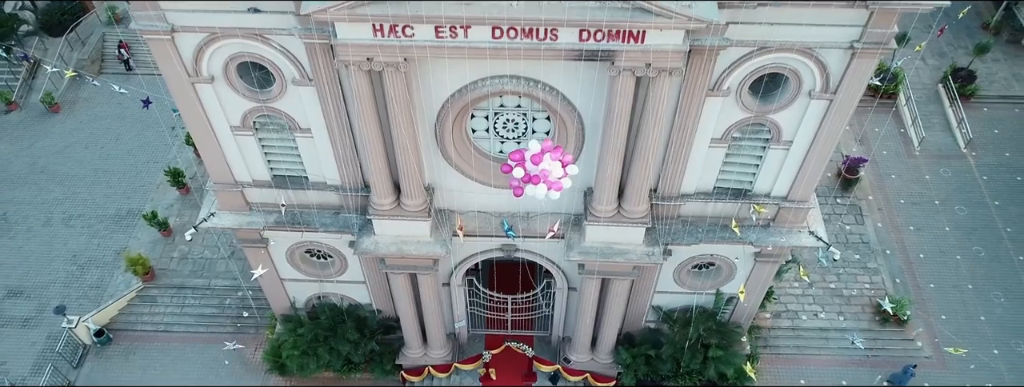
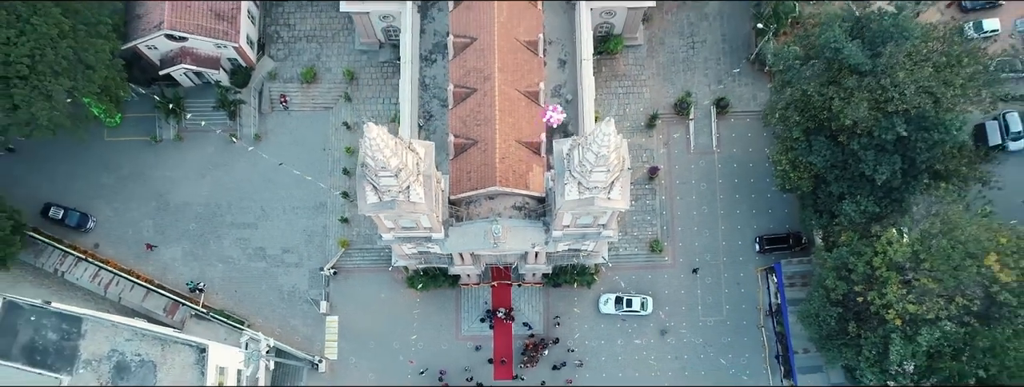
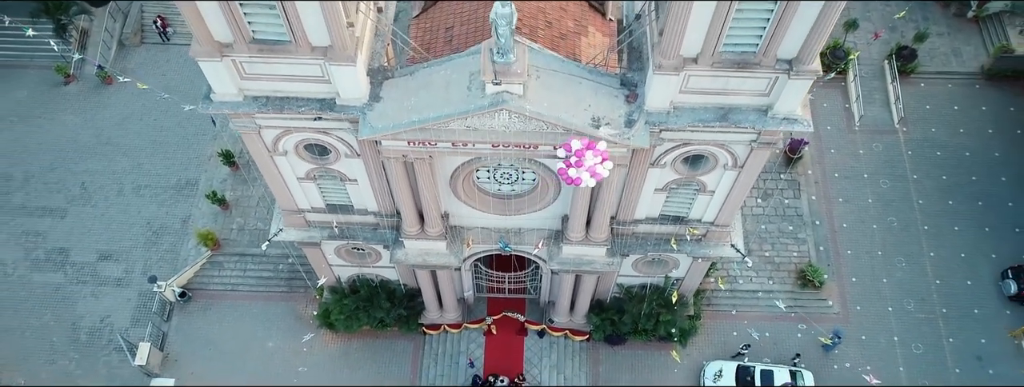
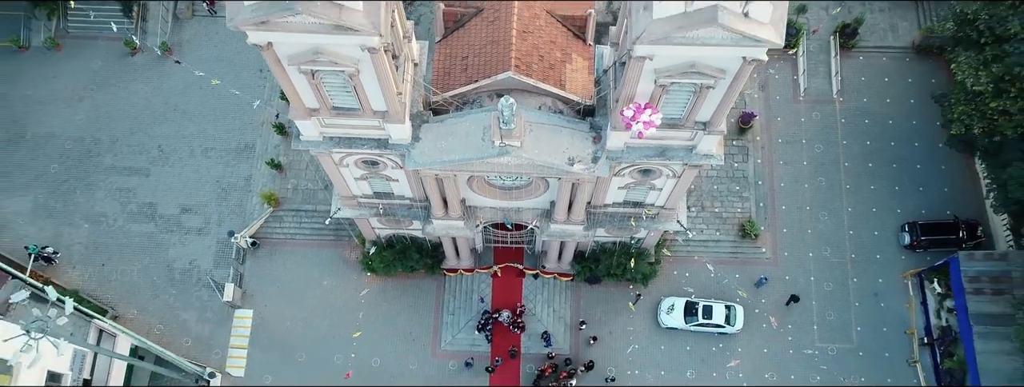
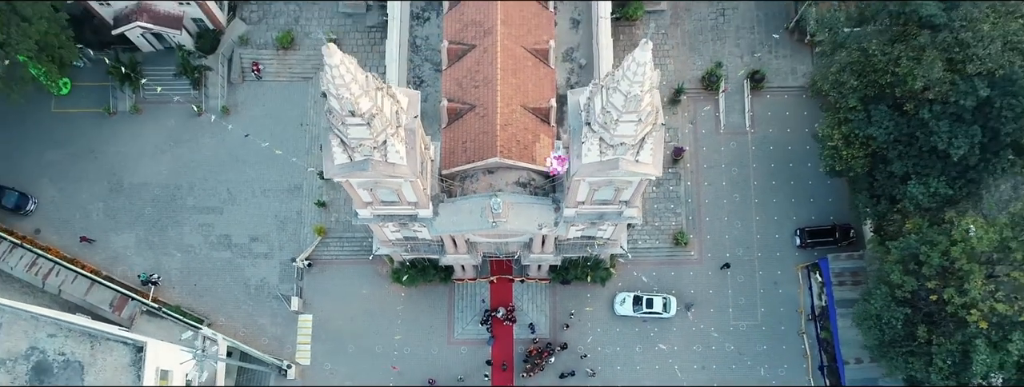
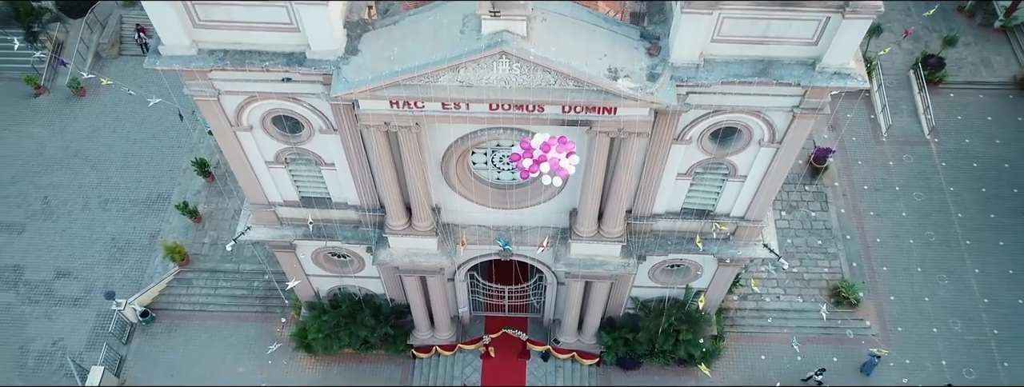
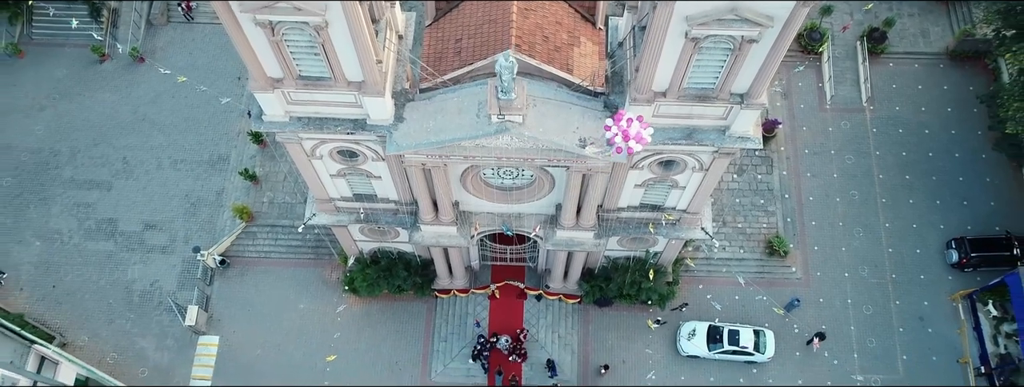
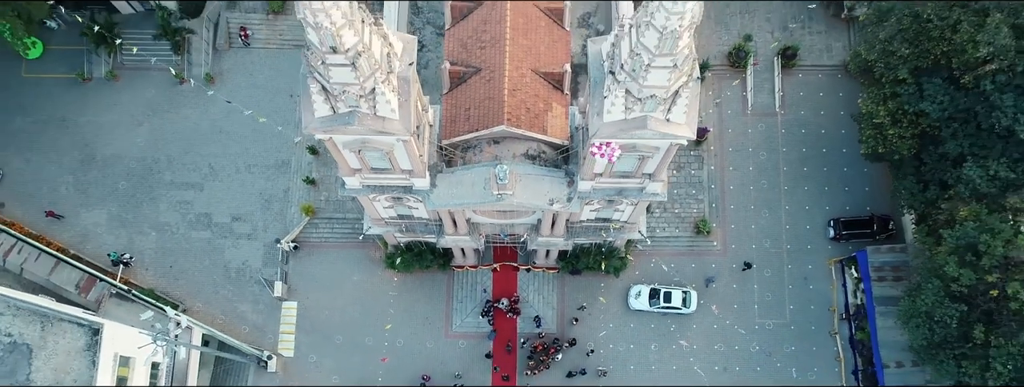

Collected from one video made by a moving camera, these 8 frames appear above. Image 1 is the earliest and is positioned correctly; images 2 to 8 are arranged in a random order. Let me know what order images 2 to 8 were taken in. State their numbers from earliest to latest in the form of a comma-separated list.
6, 3, 7, 4, 8, 5, 2
